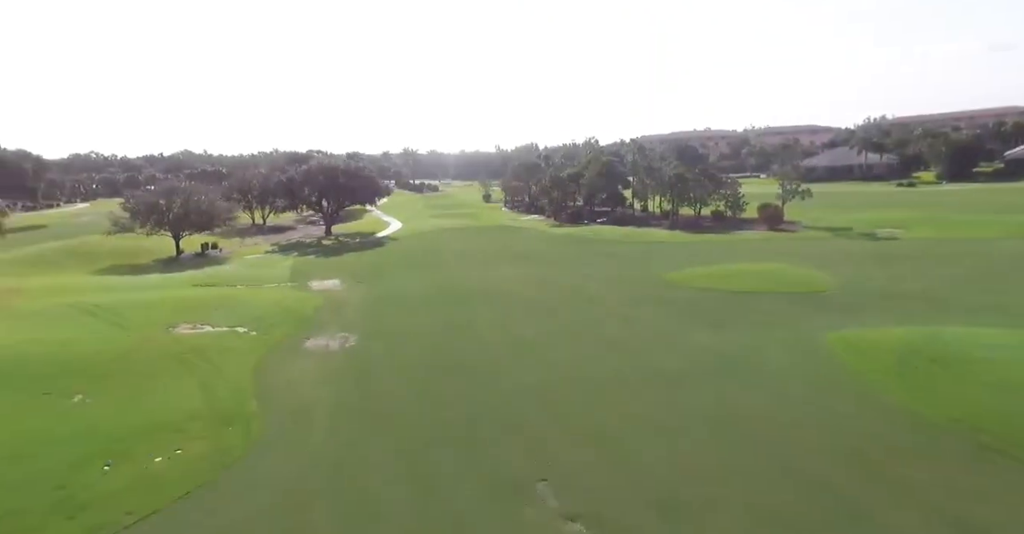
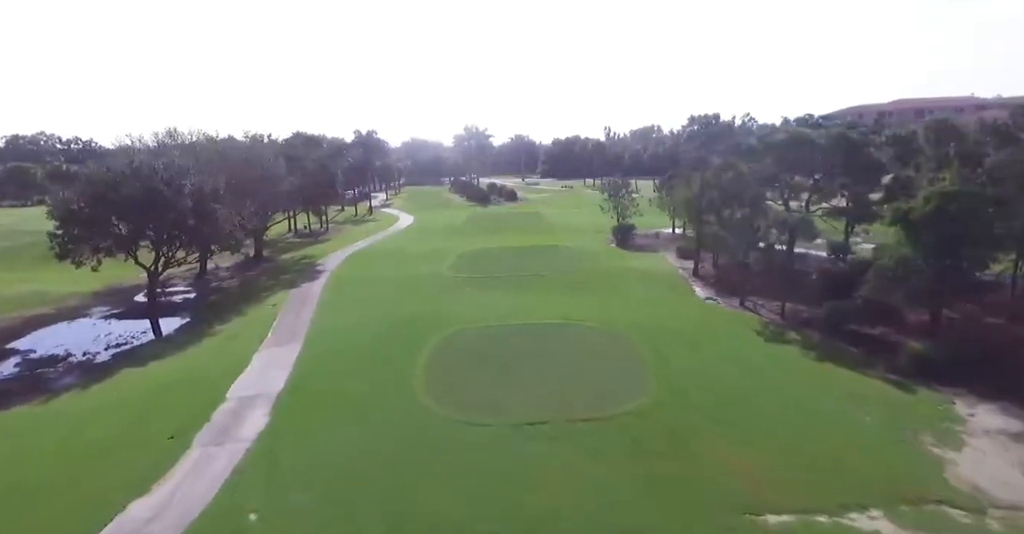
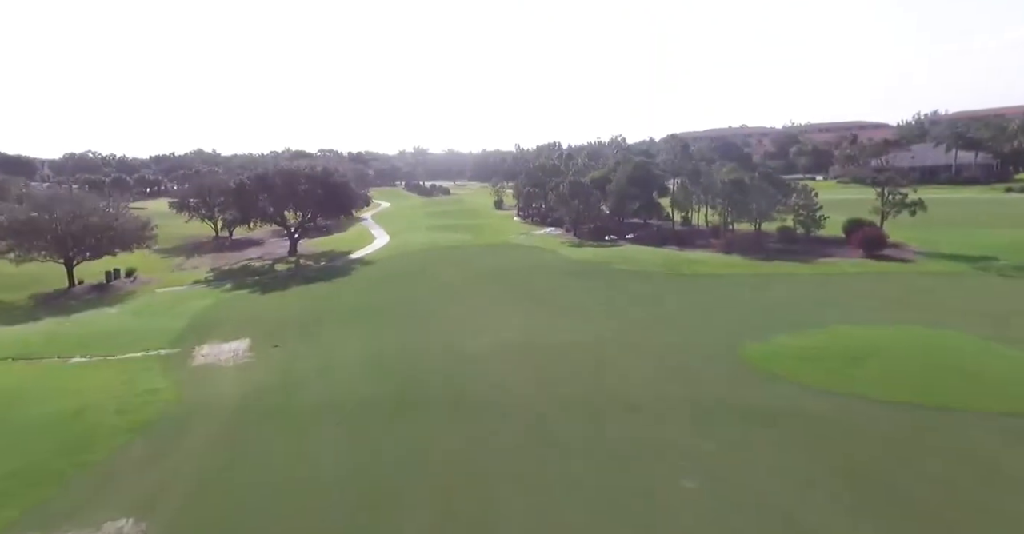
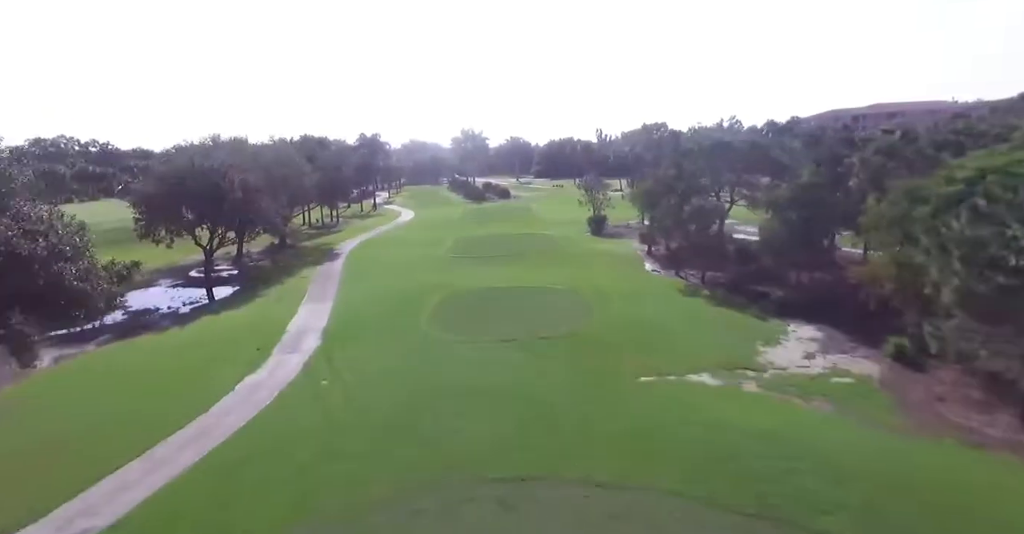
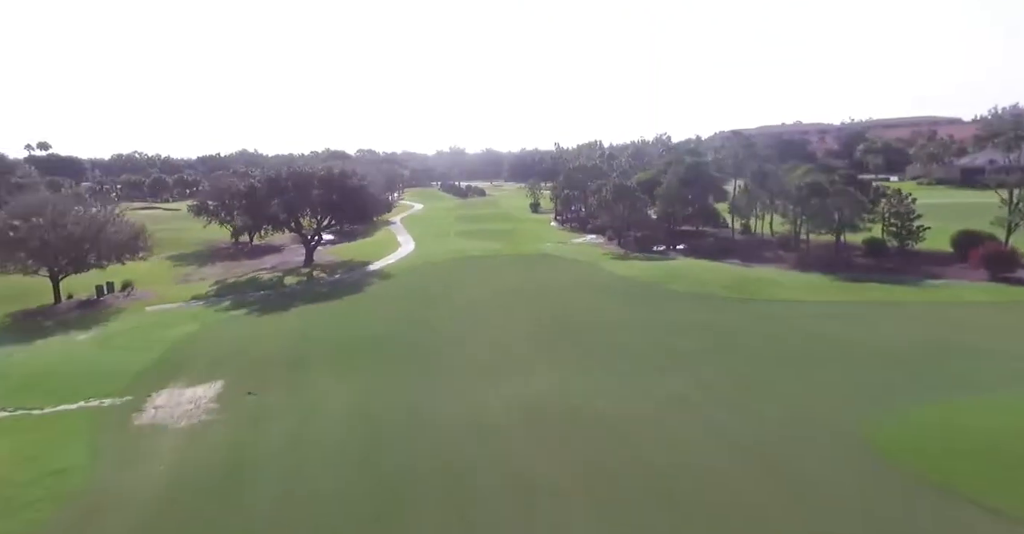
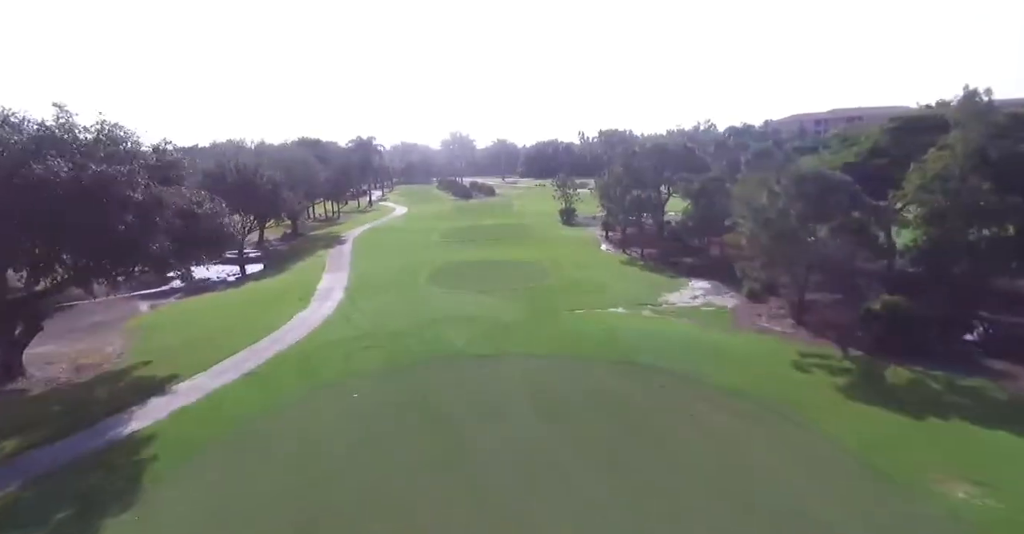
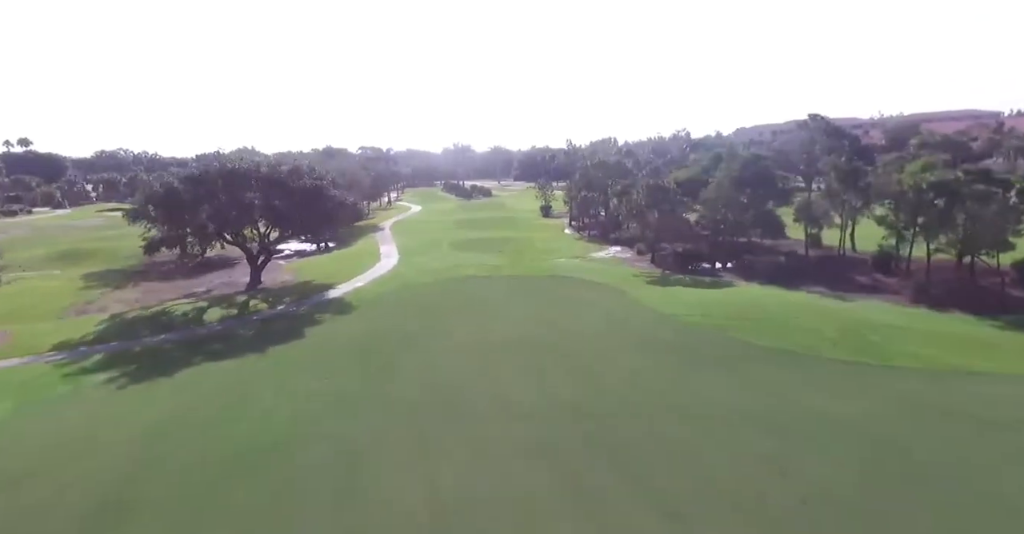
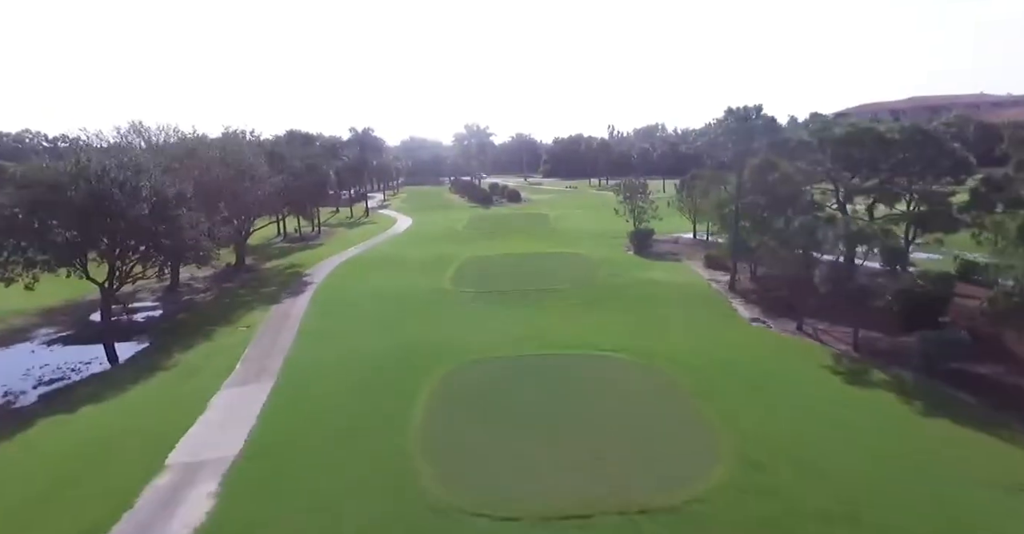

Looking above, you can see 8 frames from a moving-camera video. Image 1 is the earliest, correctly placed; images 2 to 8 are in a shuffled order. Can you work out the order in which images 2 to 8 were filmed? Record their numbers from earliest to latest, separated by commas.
3, 5, 7, 6, 4, 2, 8
